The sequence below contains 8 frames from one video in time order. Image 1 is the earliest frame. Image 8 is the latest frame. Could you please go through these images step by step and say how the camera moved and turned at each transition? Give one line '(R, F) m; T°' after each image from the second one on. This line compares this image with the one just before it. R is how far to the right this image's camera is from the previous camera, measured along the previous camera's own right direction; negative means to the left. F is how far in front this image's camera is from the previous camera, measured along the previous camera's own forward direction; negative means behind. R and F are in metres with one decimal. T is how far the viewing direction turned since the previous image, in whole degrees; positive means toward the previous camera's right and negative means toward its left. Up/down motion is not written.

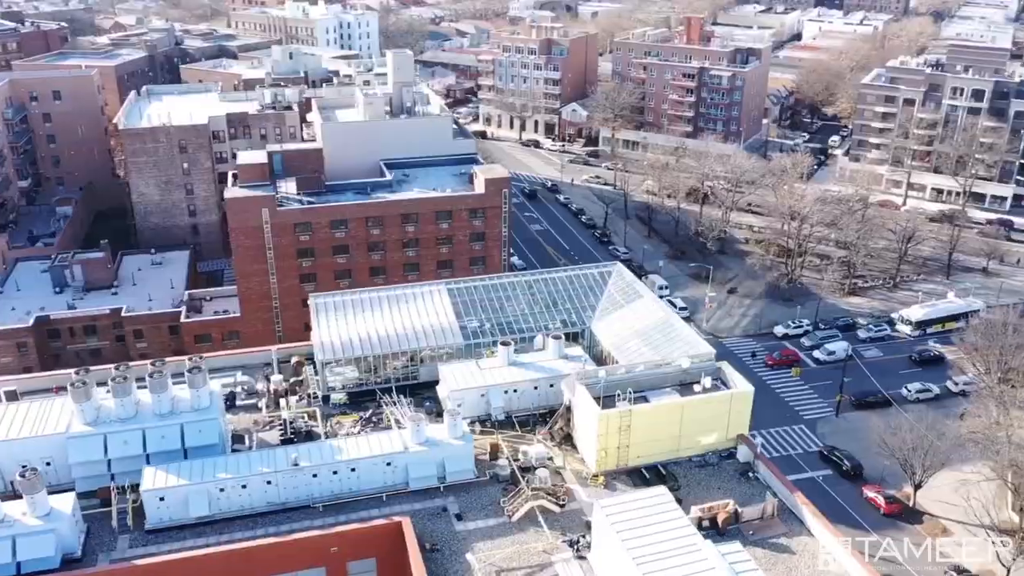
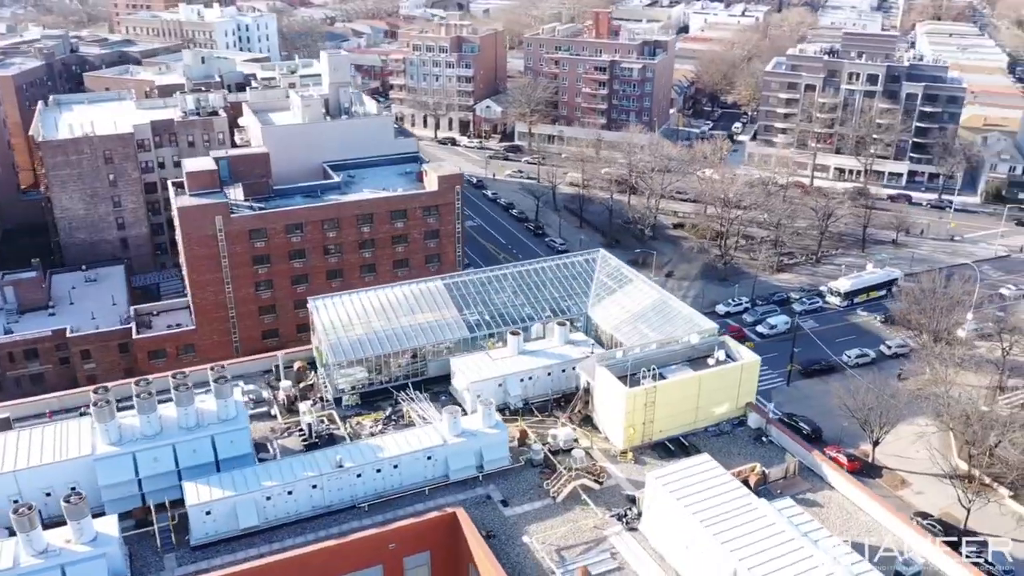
(-4.2, -0.3) m; +7°
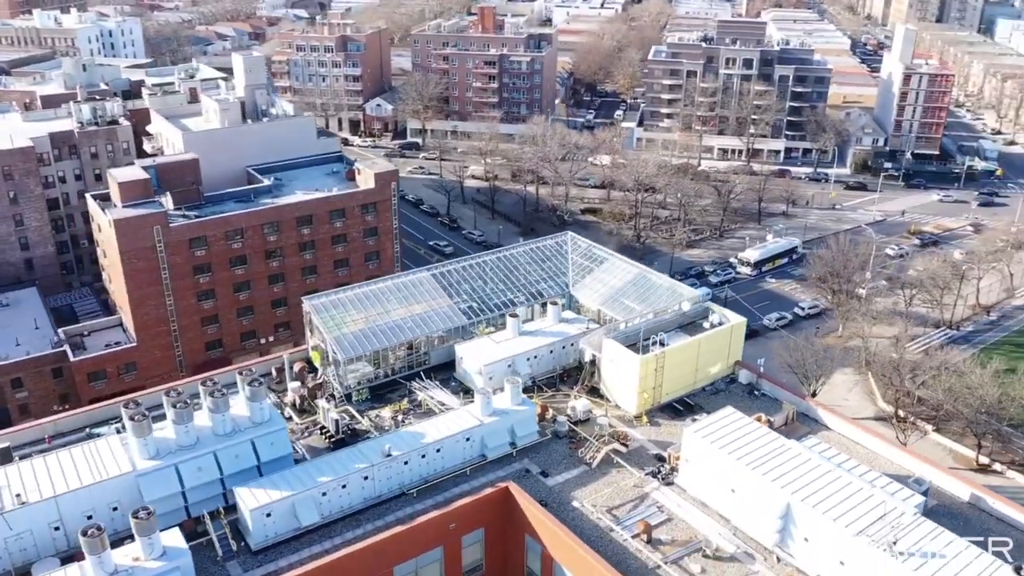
(-5.1, -0.6) m; +9°
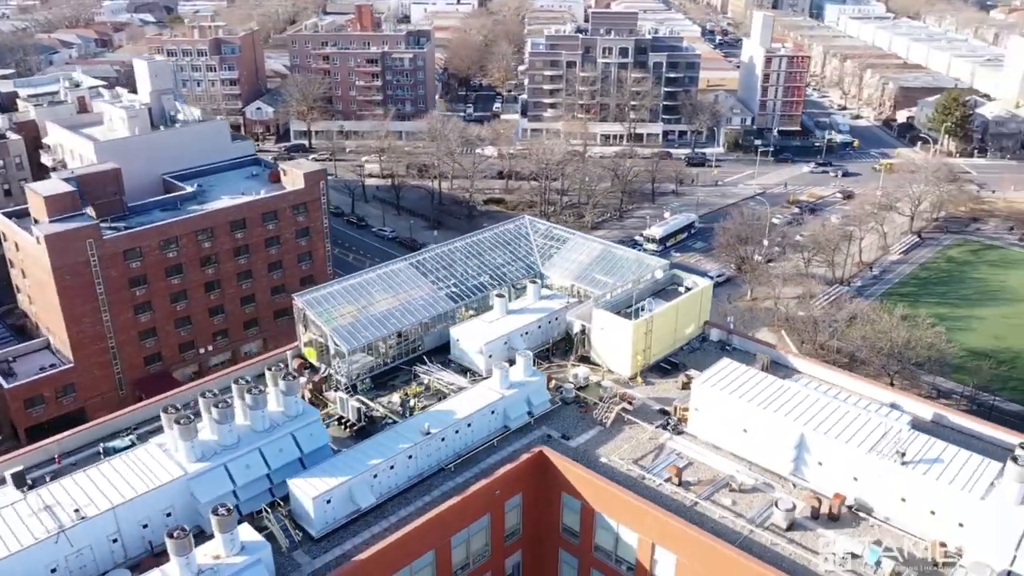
(-5.1, -1.0) m; +10°
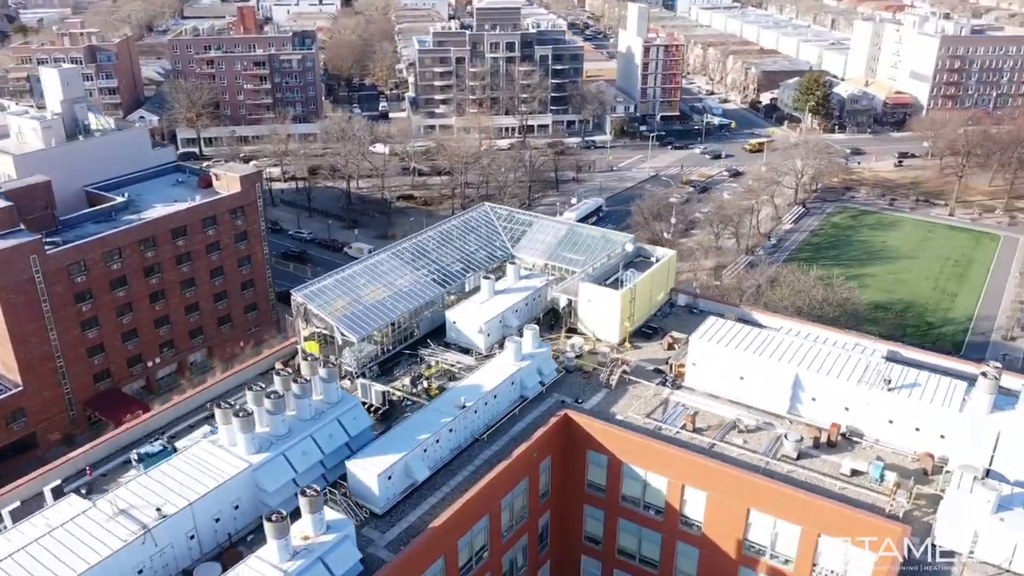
(-5.2, -1.3) m; +9°
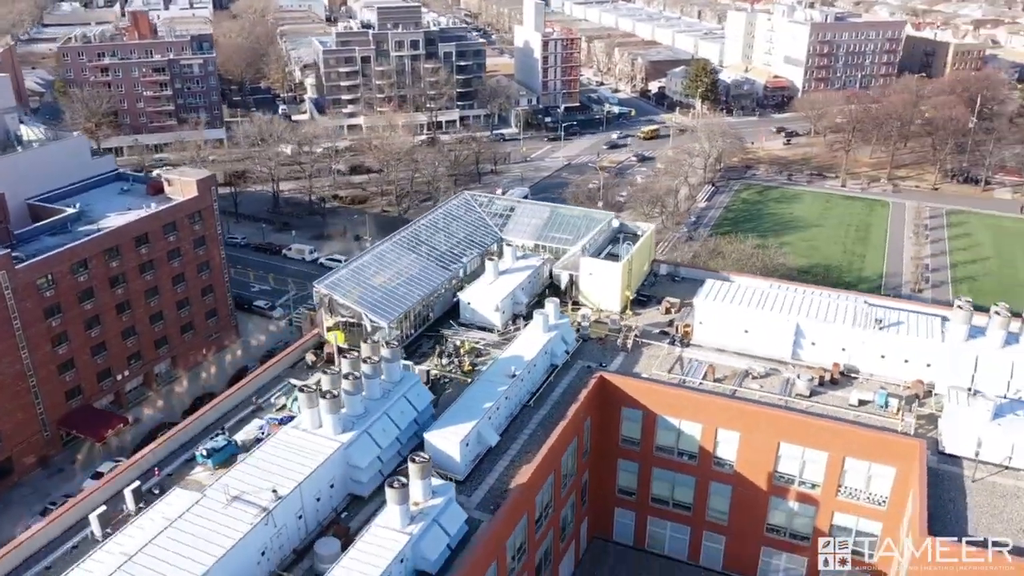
(-5.8, -1.4) m; +9°
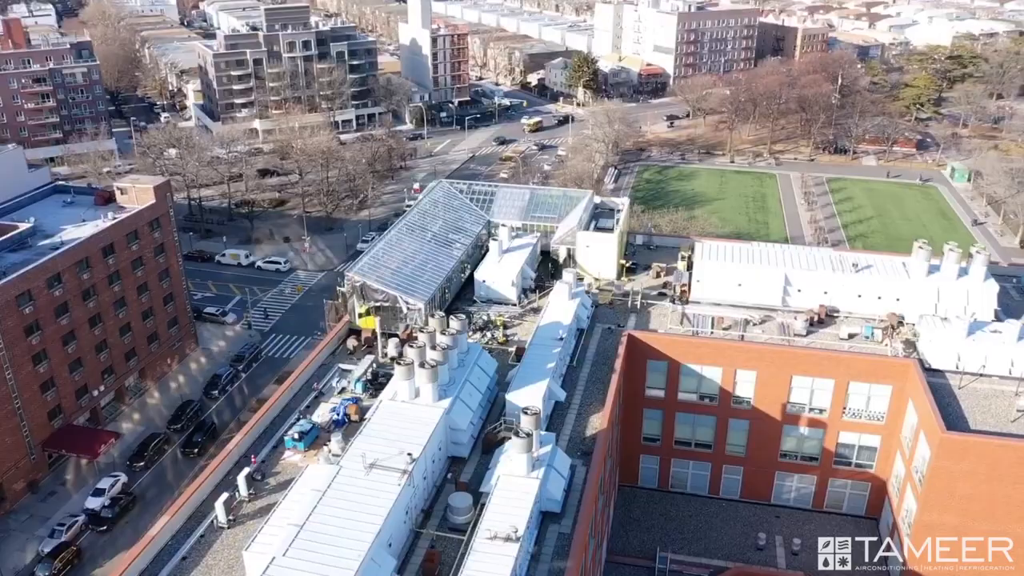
(-7.1, -1.8) m; +10°
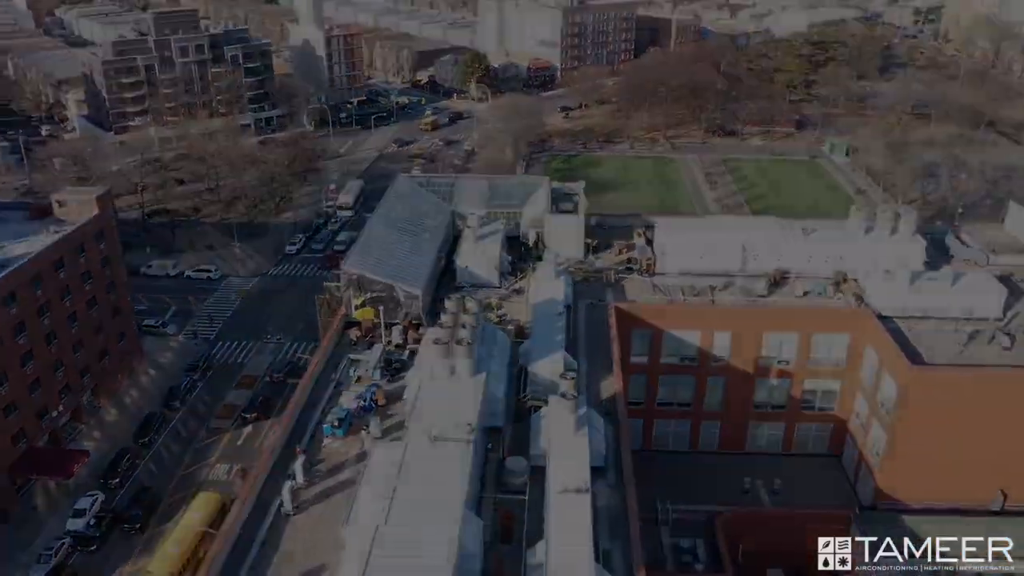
(-5.1, -1.4) m; +9°
